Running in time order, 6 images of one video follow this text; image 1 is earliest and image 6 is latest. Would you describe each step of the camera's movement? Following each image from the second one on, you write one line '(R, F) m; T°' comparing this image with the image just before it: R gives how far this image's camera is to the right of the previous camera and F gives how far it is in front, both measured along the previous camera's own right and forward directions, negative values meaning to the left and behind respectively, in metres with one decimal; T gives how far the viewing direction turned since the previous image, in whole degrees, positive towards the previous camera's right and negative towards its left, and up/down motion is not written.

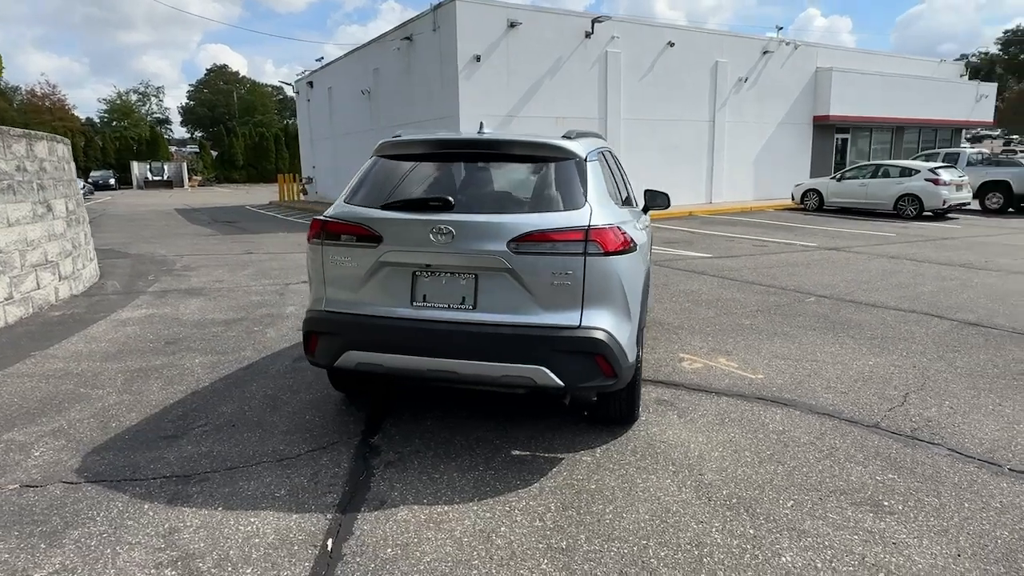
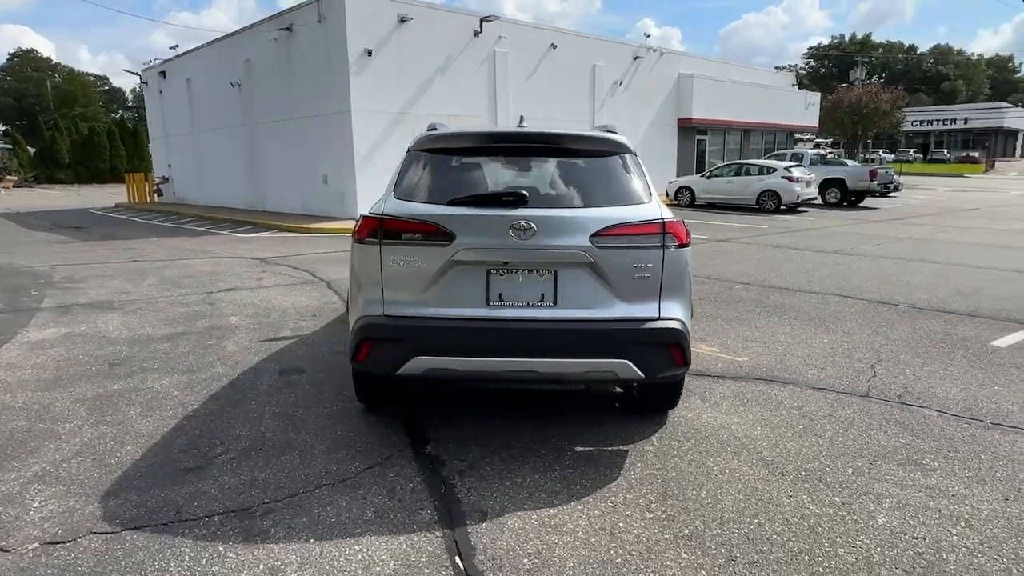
(-1.1, +0.2) m; +12°
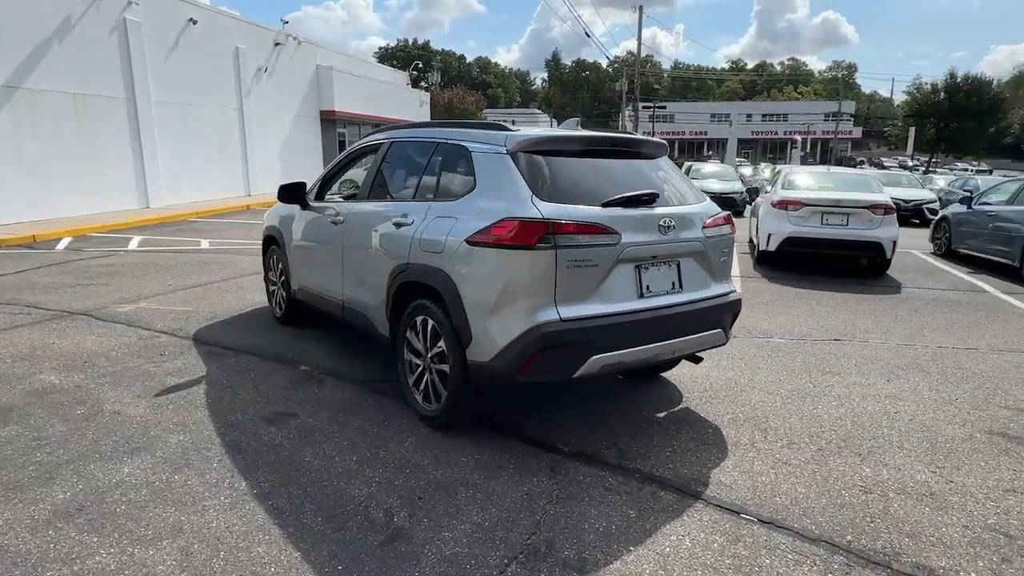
(-2.7, +0.8) m; +35°
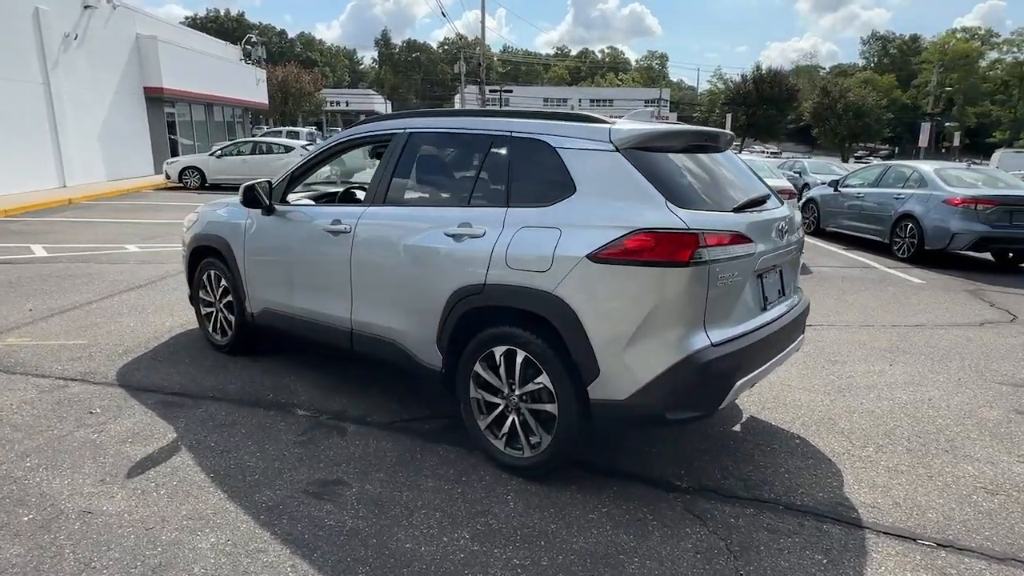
(-1.3, +0.8) m; +14°
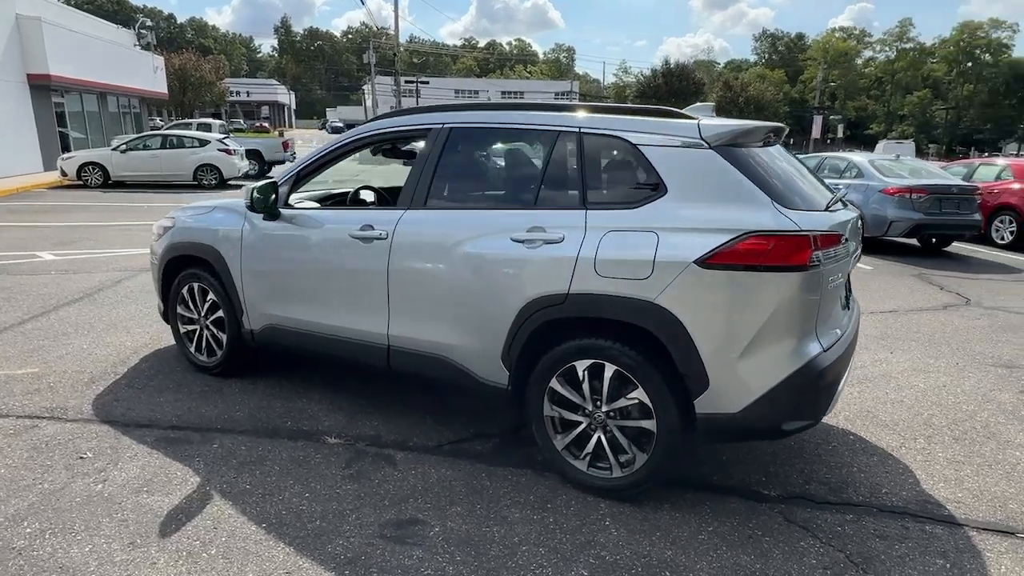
(-0.8, +0.3) m; +8°
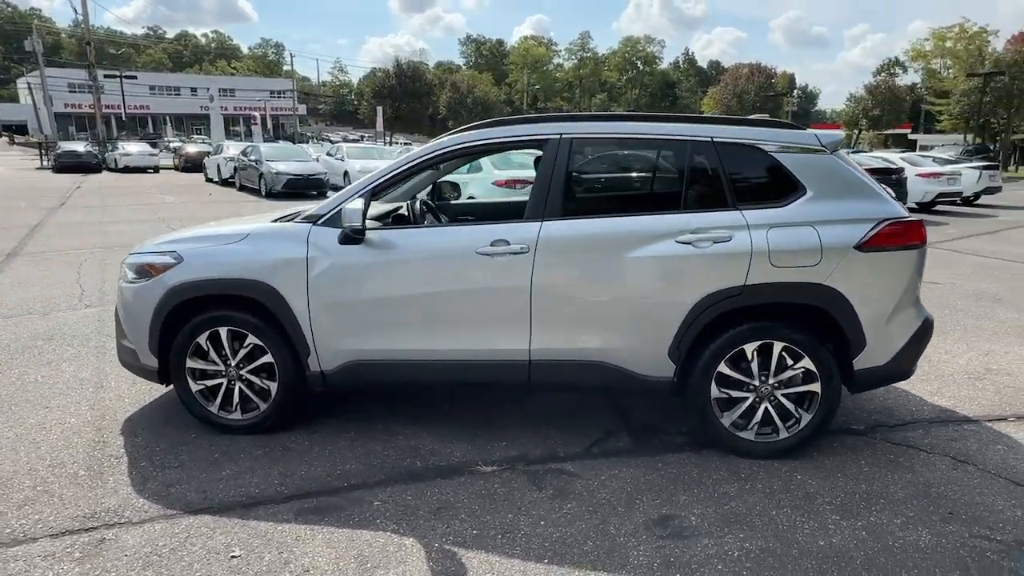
(-2.2, +0.4) m; +24°
